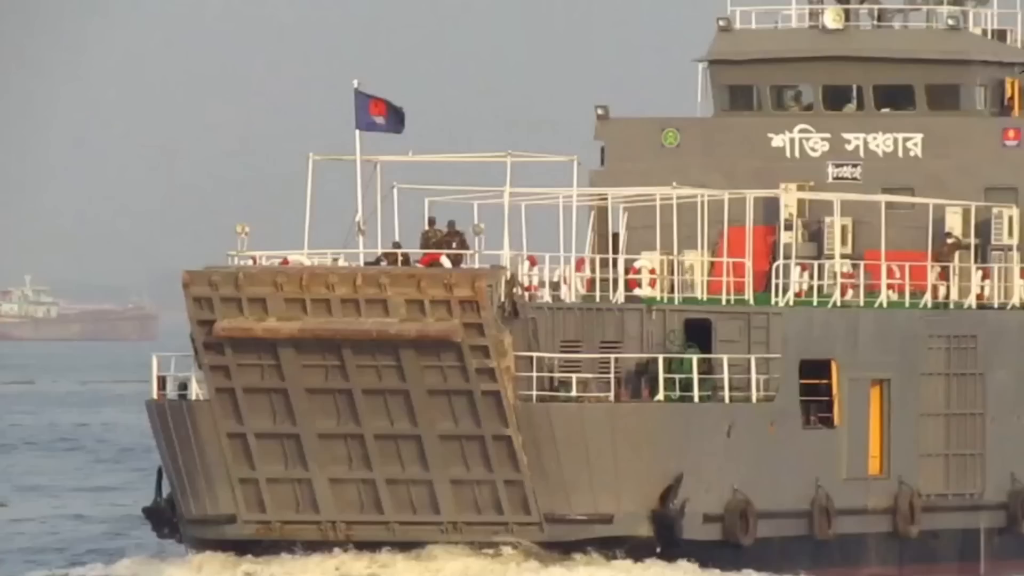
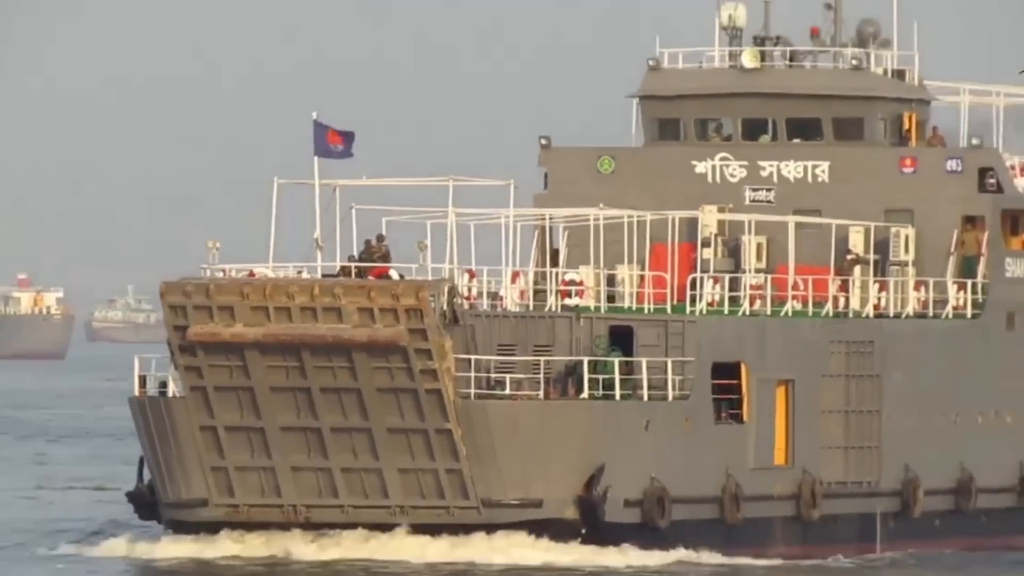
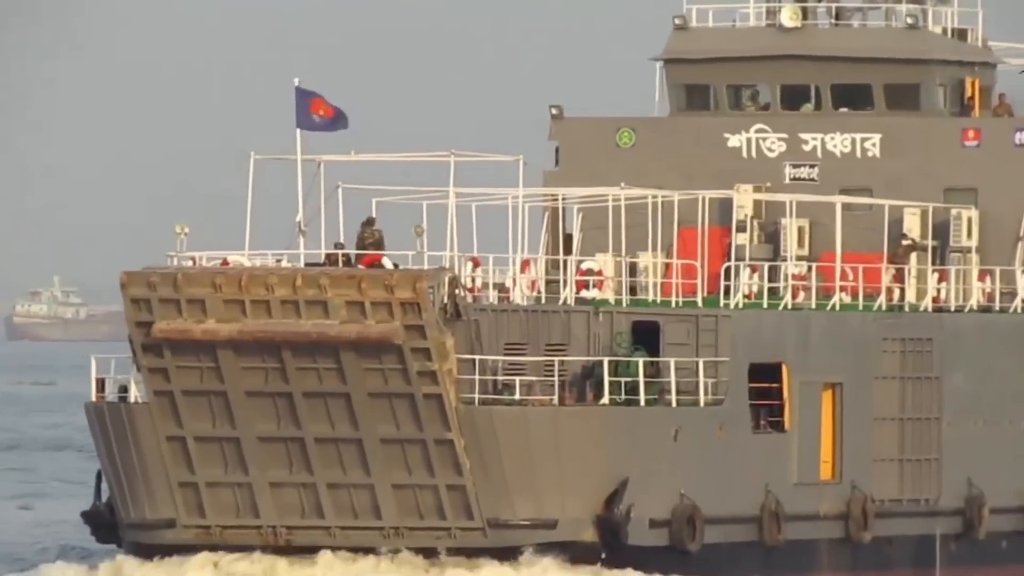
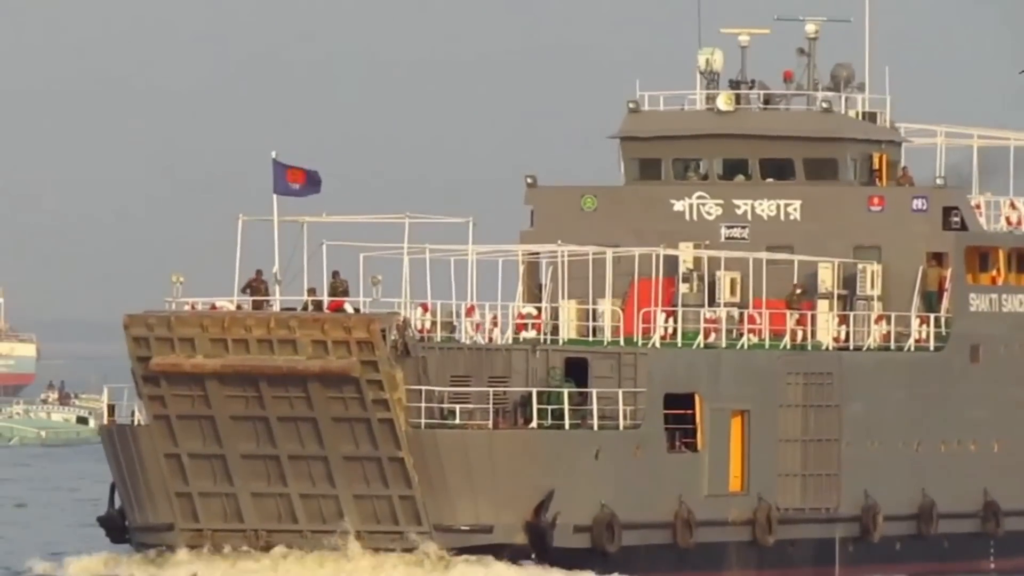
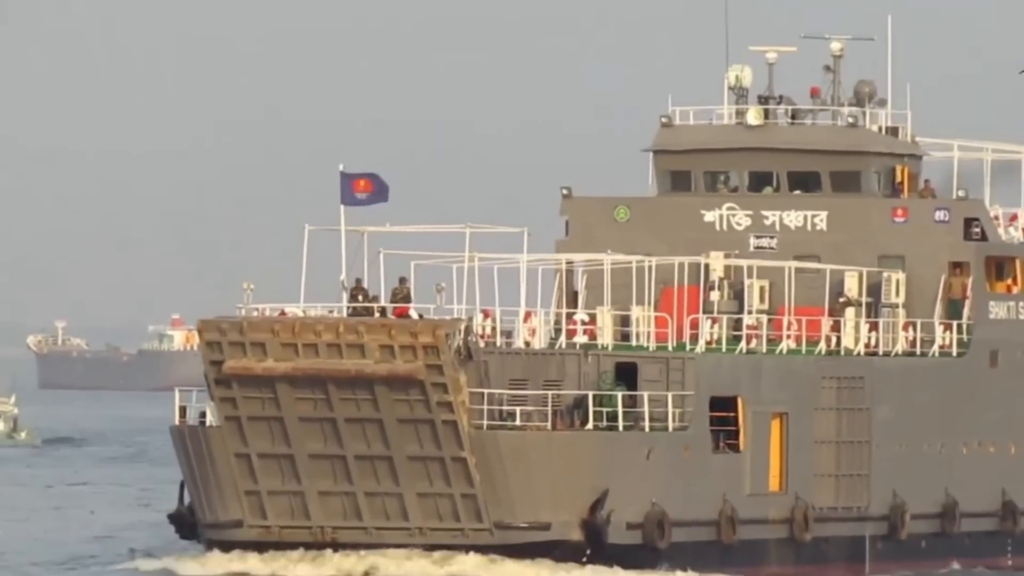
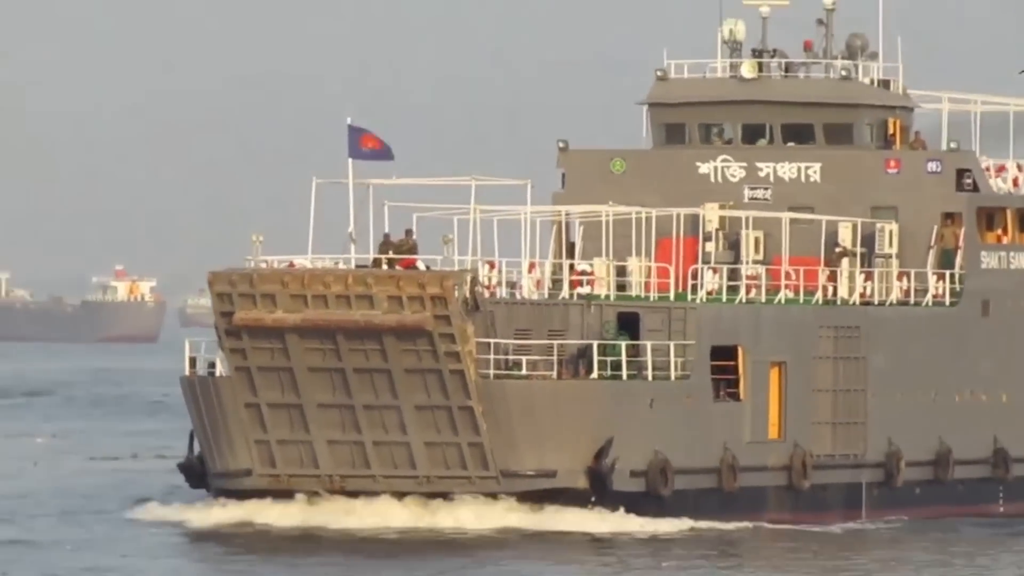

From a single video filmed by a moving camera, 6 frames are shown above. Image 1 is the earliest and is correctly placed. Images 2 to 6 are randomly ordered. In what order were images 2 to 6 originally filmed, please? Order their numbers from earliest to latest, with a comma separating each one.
3, 2, 6, 5, 4
